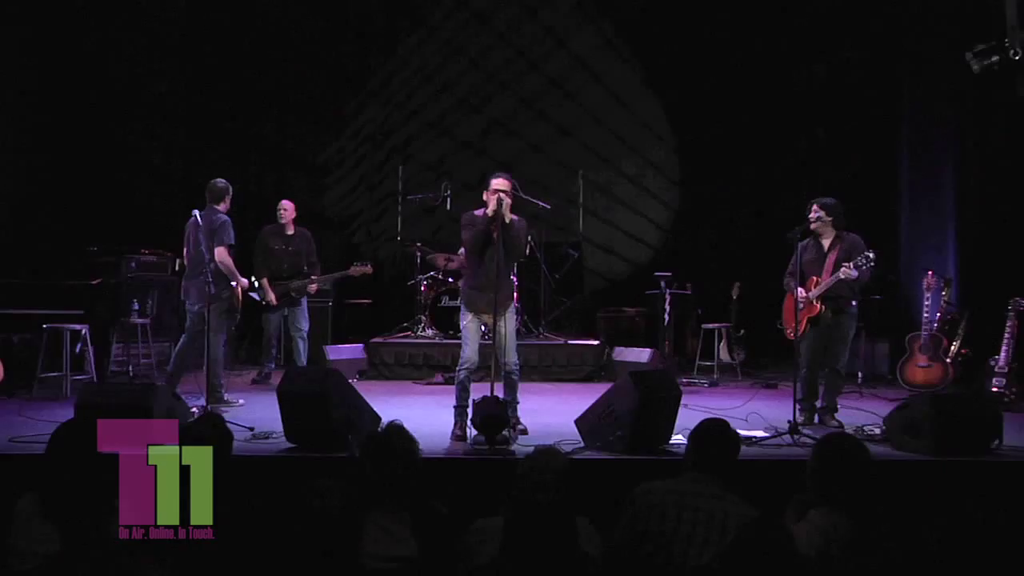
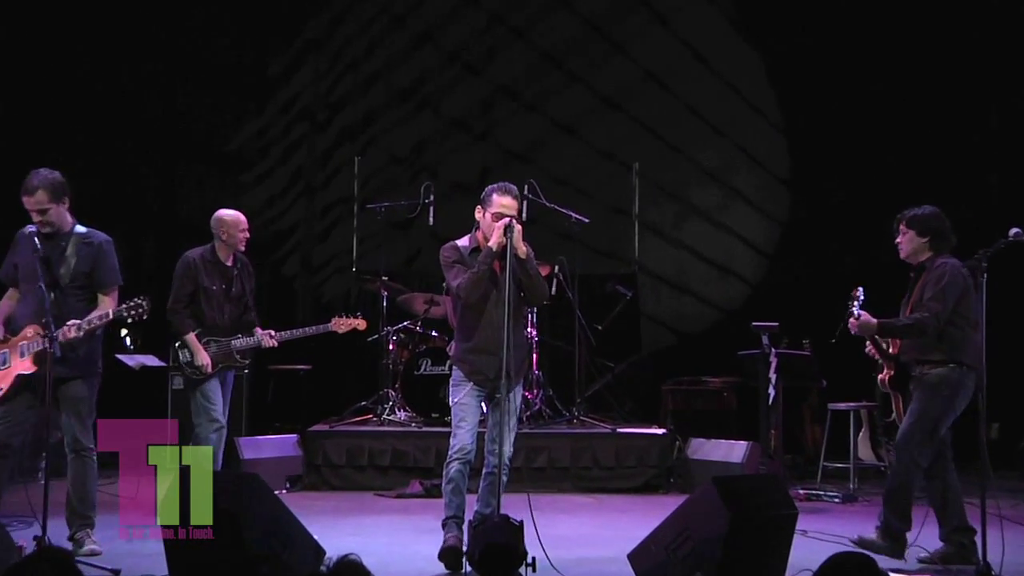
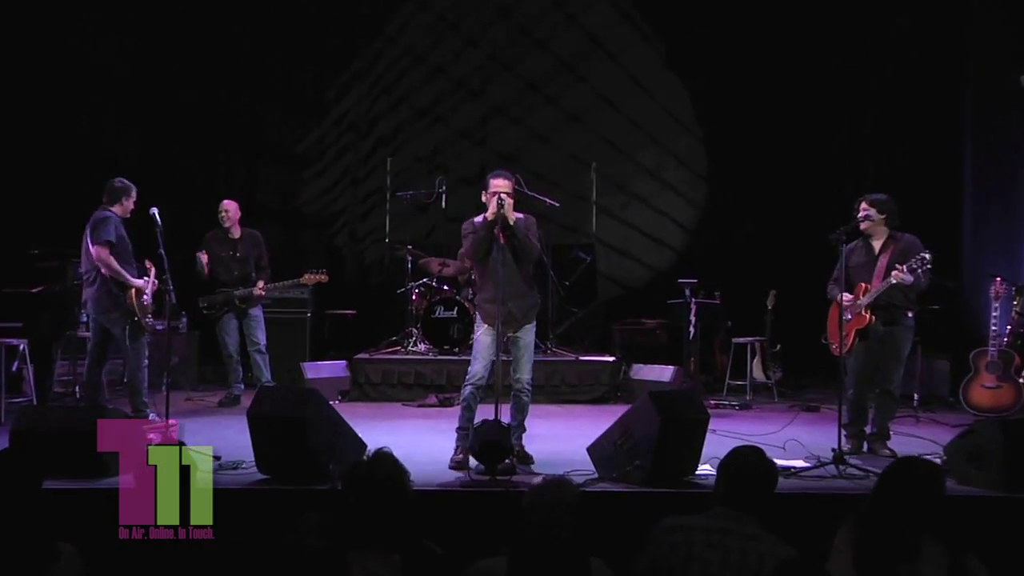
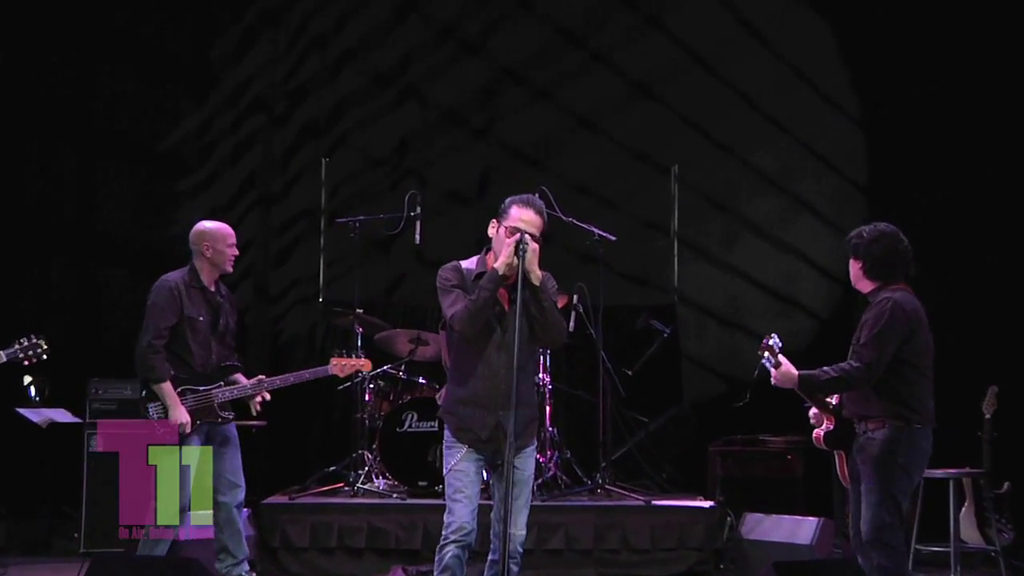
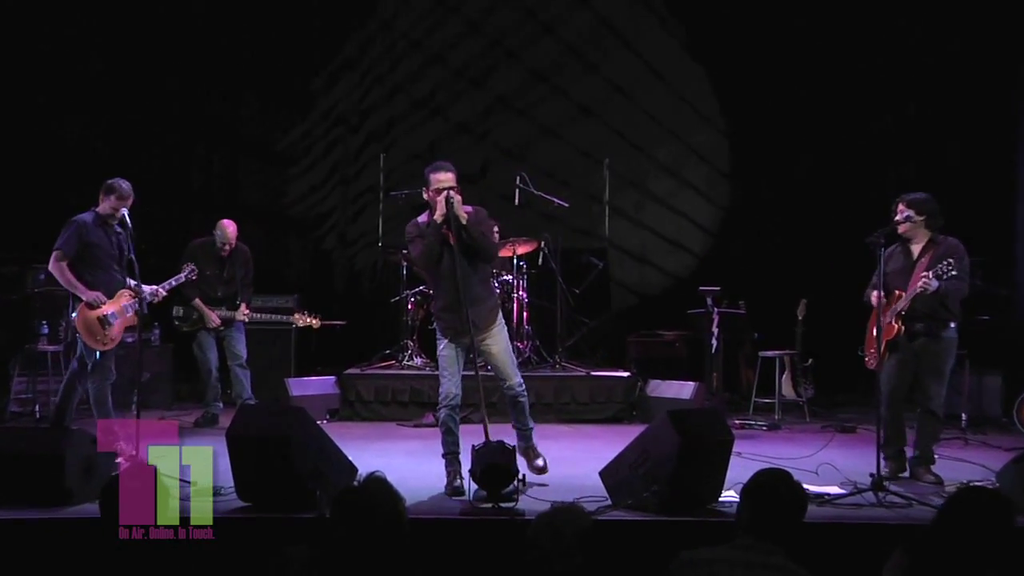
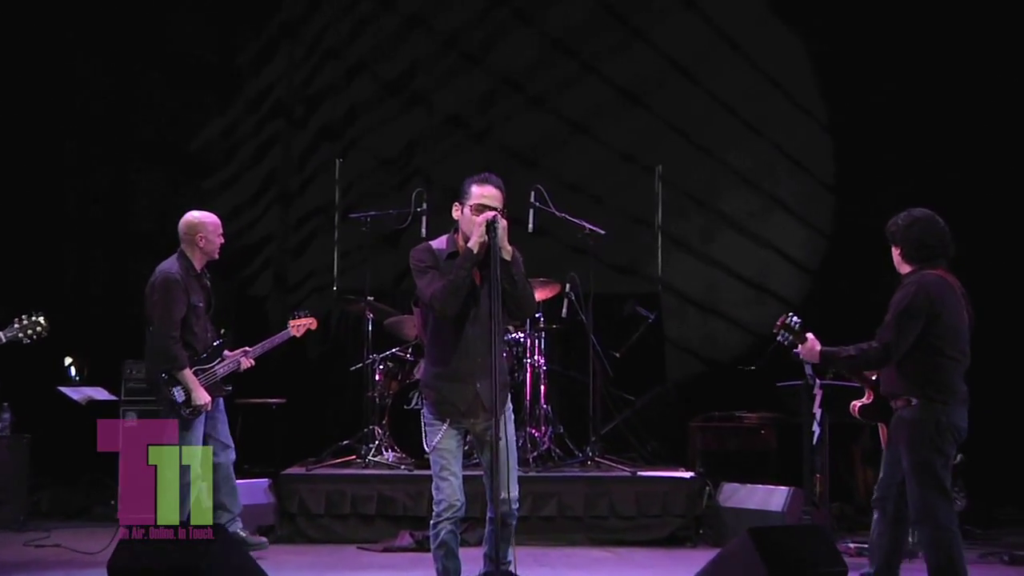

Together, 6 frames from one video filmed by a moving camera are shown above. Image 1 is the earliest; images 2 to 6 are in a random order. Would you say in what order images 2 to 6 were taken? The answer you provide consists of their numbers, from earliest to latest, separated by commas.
3, 5, 2, 6, 4
